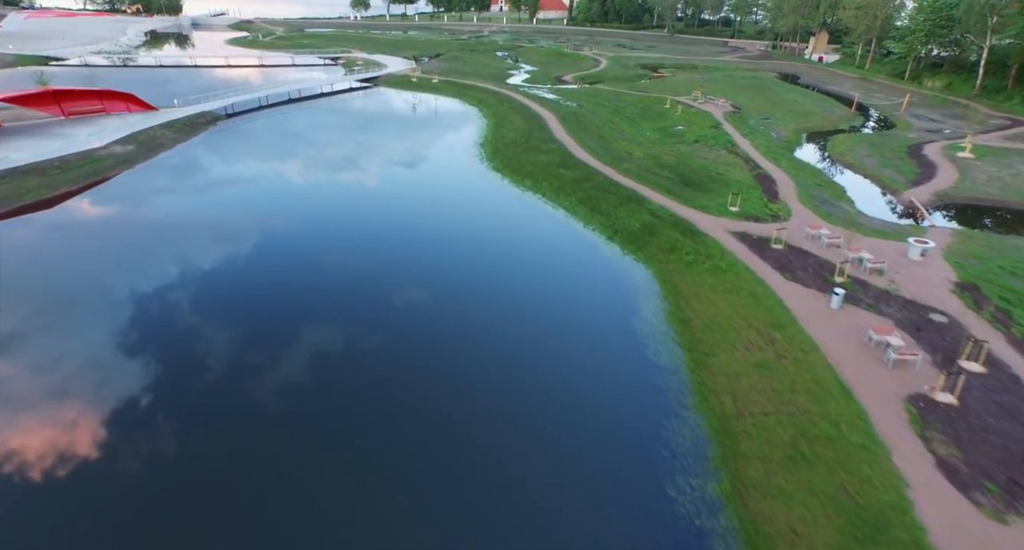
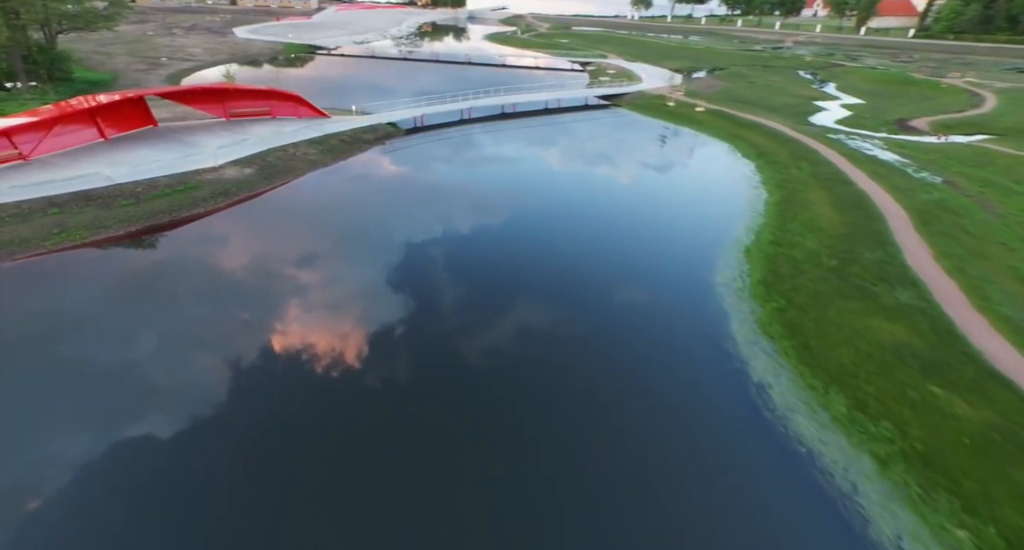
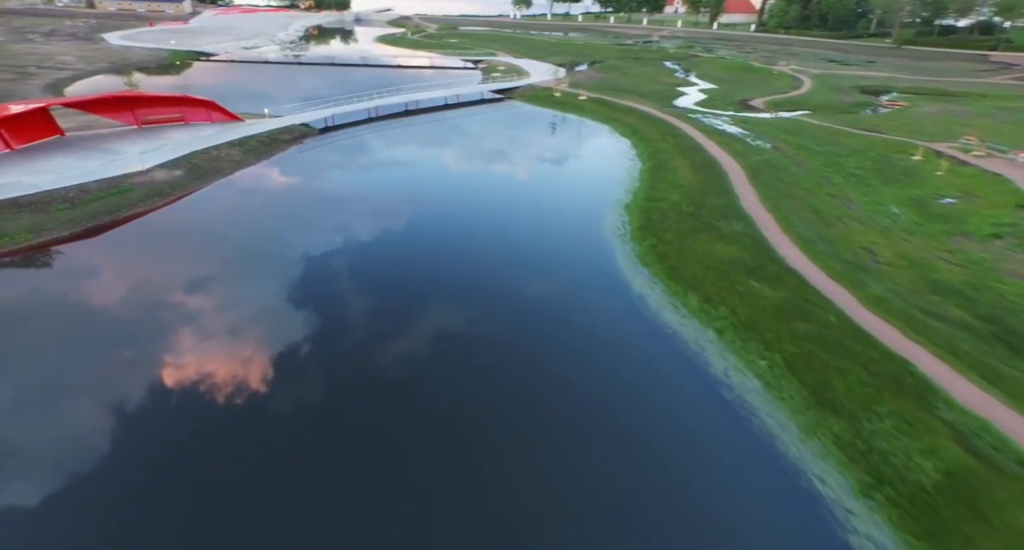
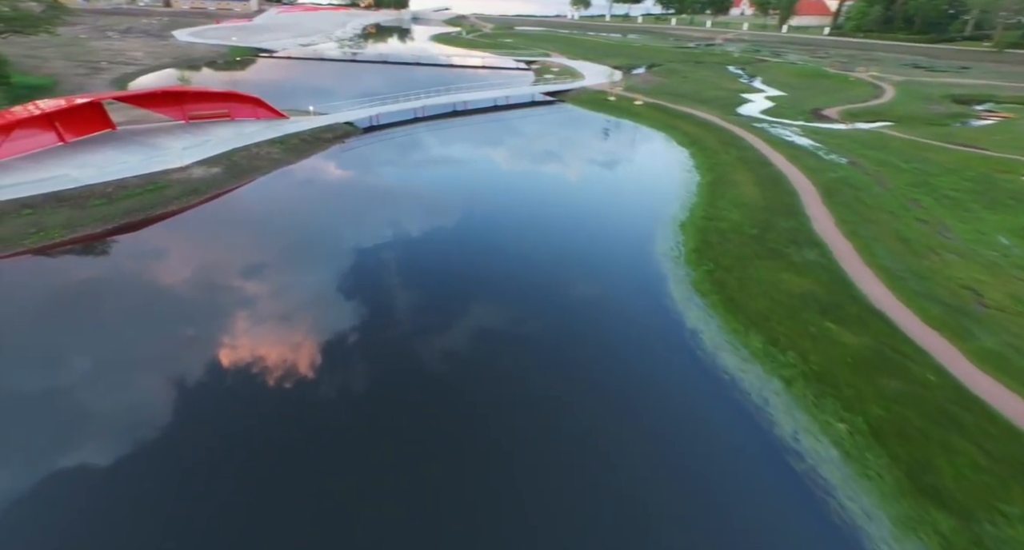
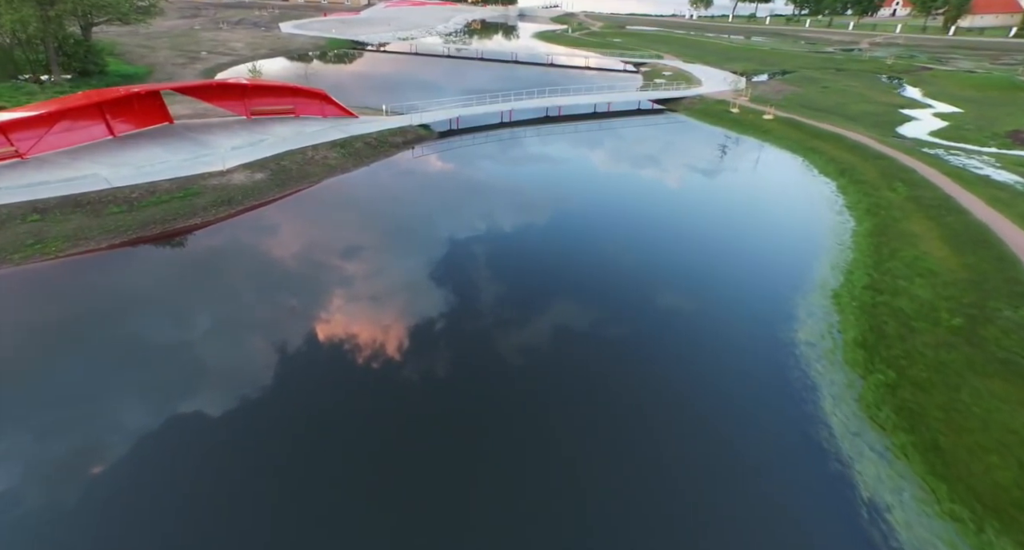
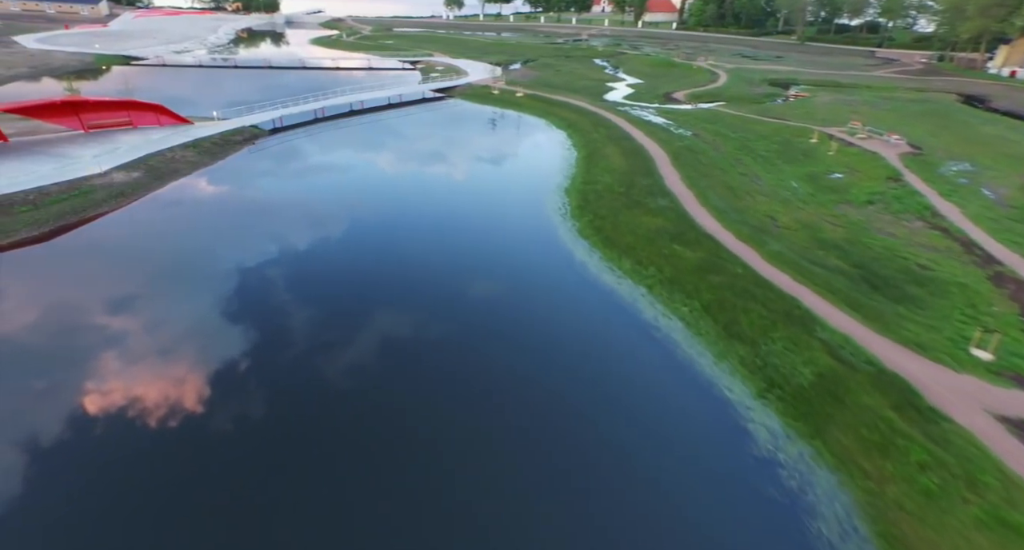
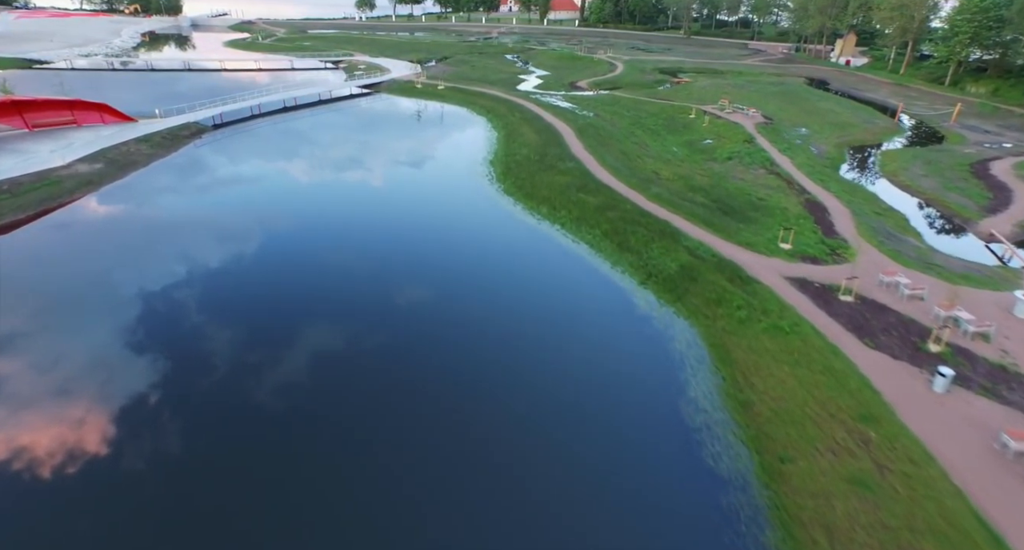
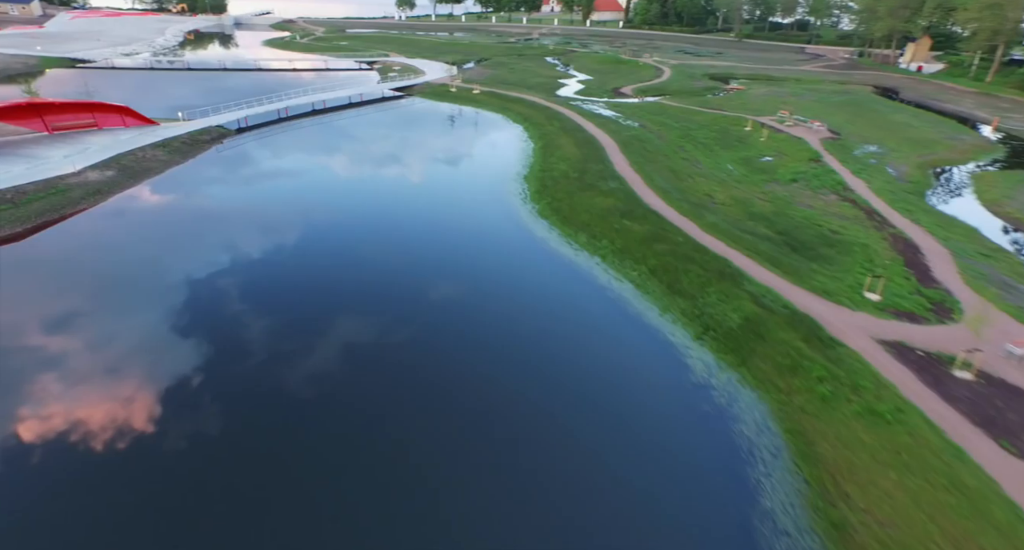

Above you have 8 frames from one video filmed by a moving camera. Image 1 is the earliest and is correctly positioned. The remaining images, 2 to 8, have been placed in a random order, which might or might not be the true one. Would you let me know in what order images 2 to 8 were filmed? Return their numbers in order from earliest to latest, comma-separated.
7, 8, 6, 3, 4, 2, 5
